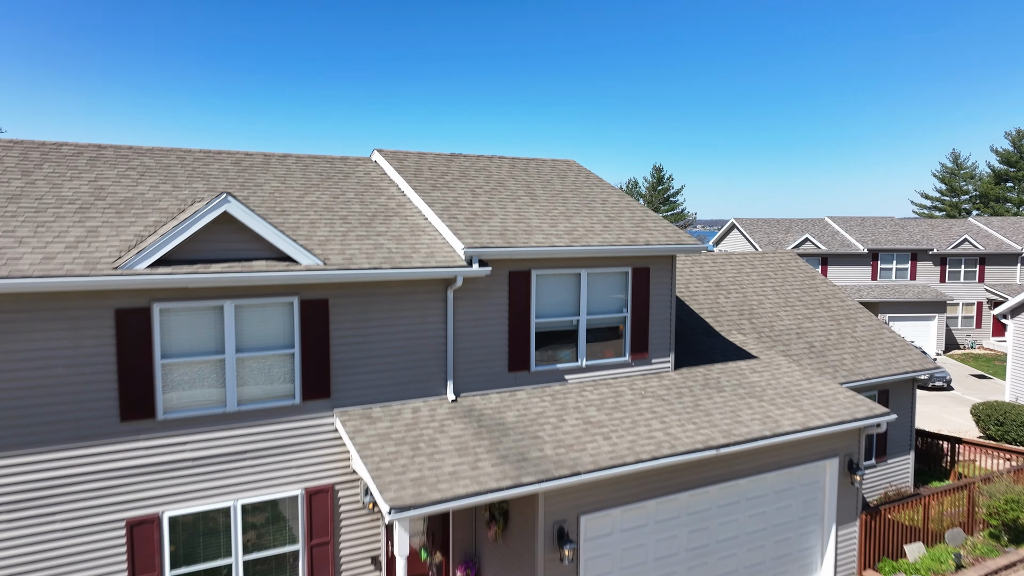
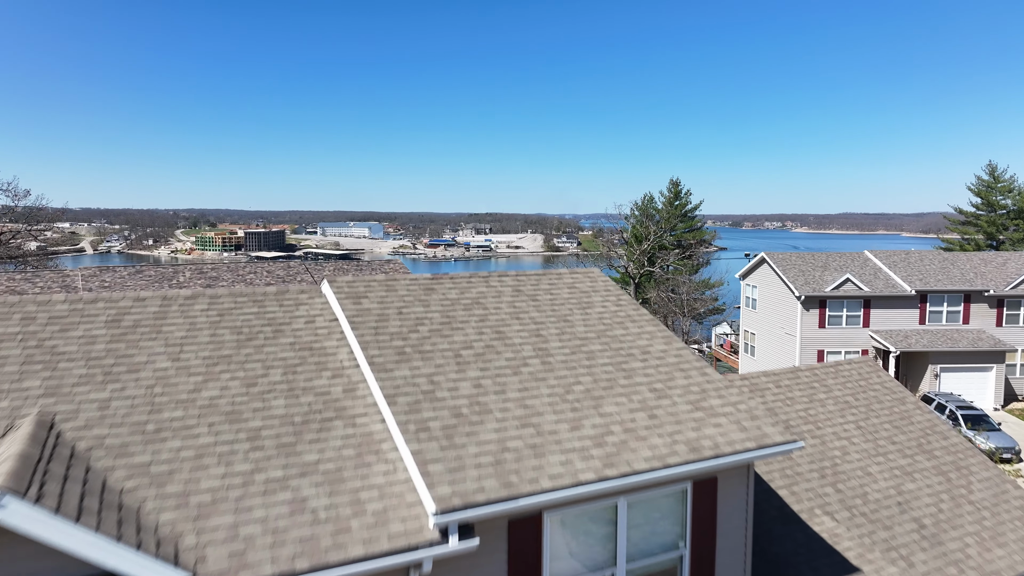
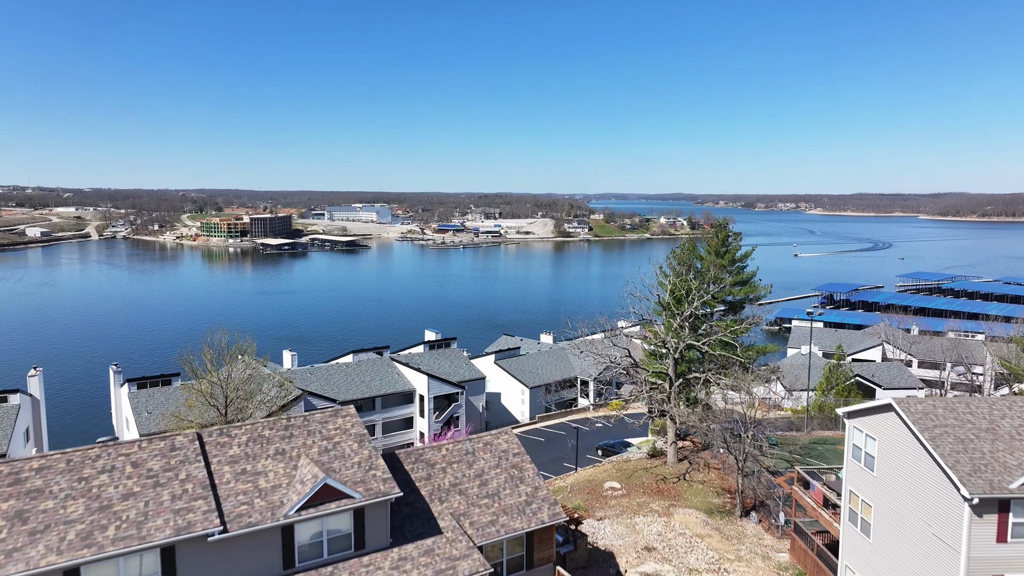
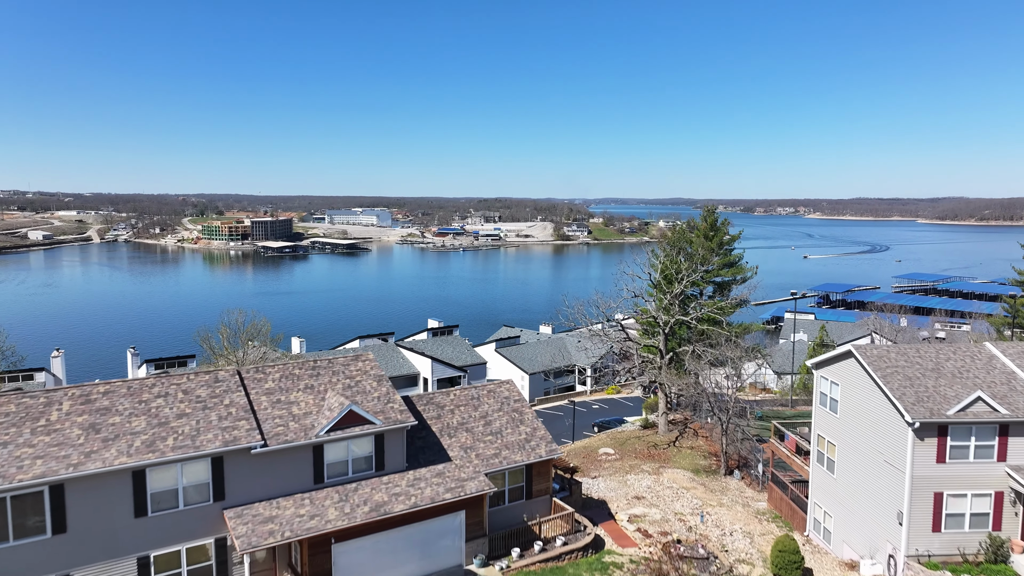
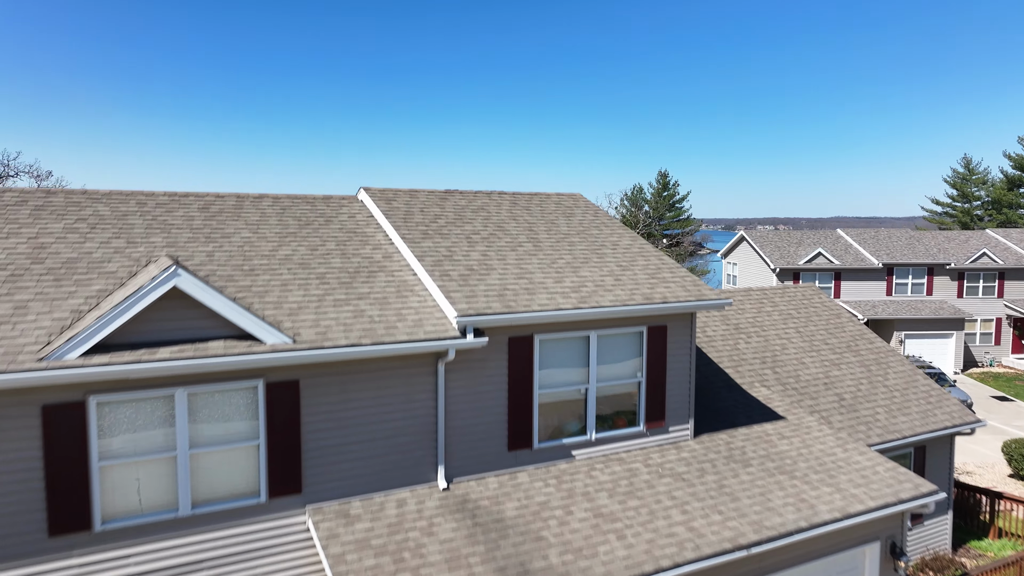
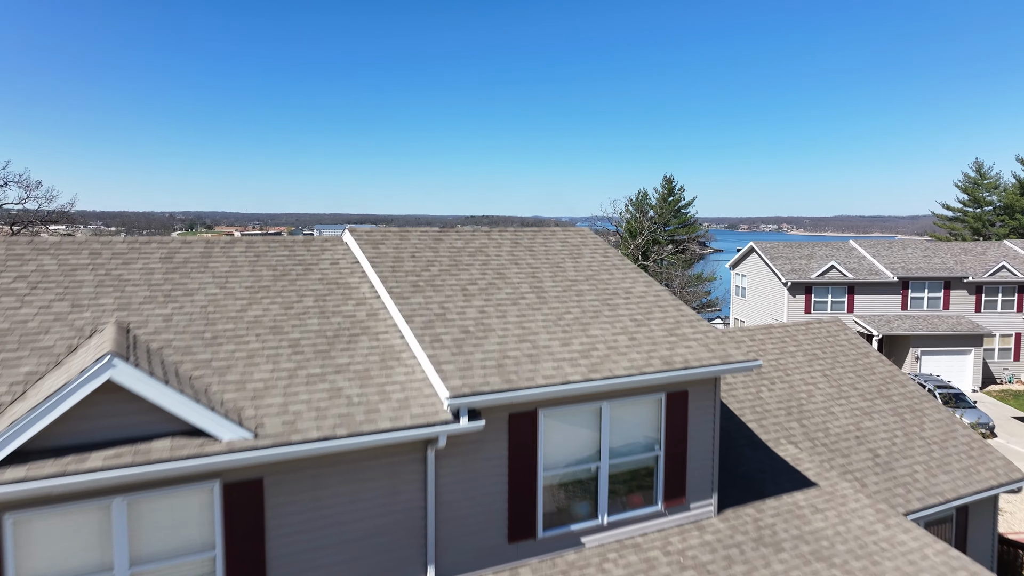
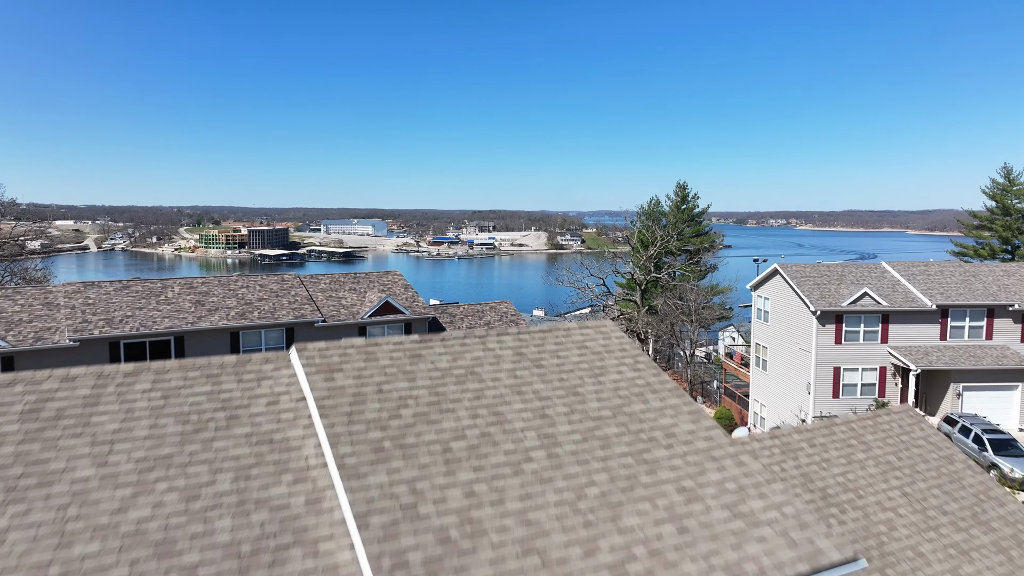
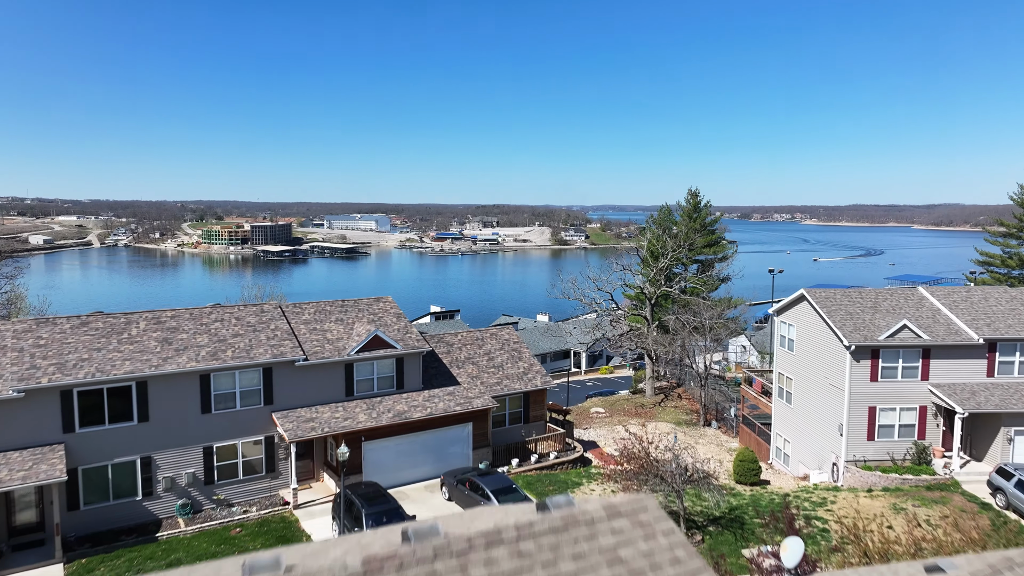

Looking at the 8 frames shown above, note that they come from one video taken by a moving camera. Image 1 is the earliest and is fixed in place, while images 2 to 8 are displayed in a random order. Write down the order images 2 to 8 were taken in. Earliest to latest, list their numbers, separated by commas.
5, 6, 2, 7, 8, 4, 3
